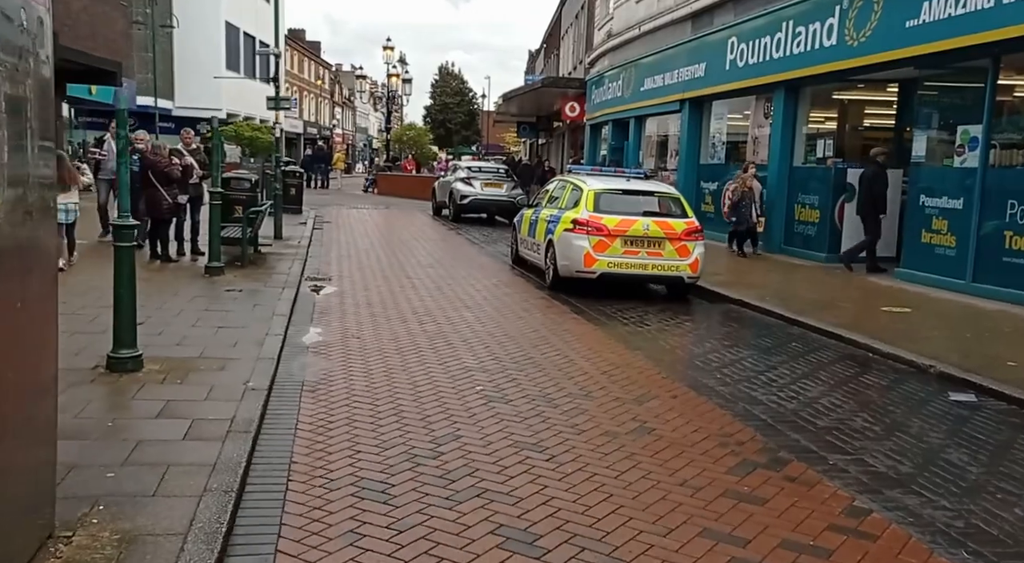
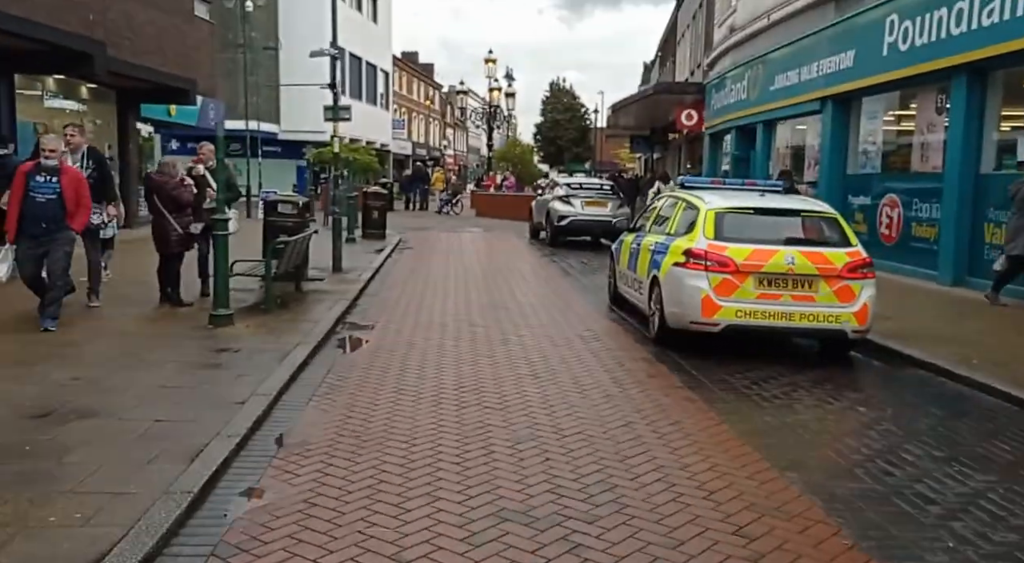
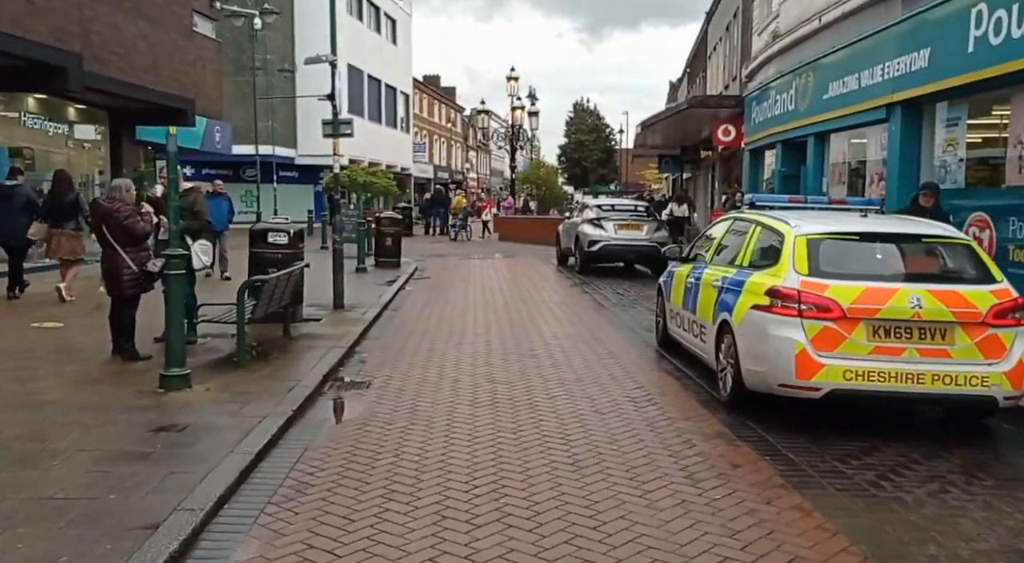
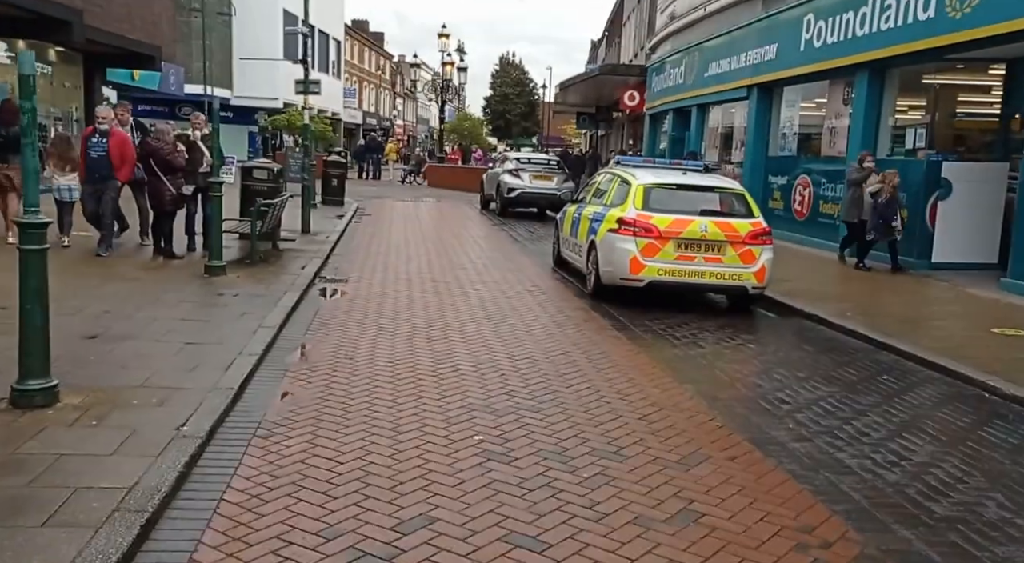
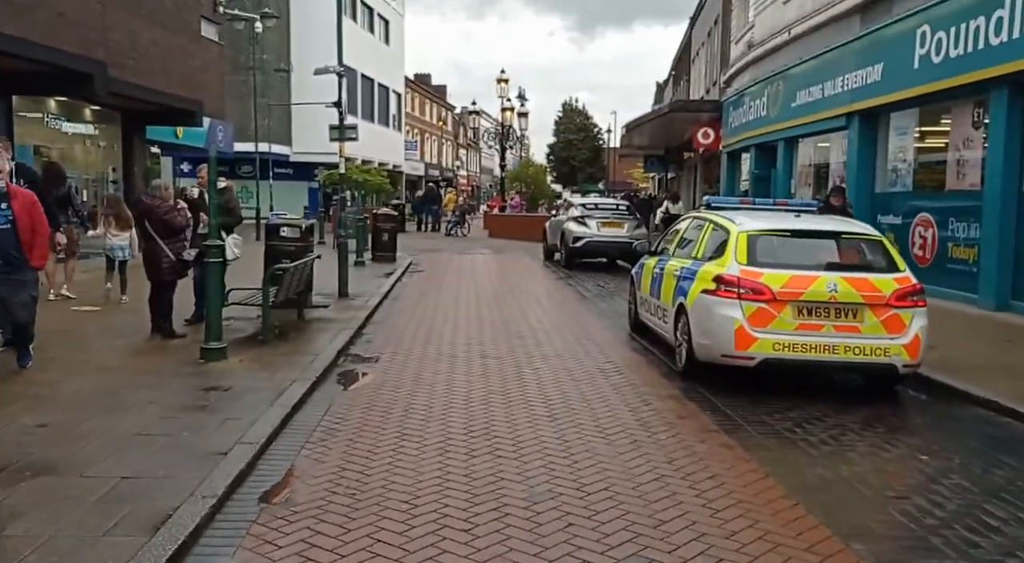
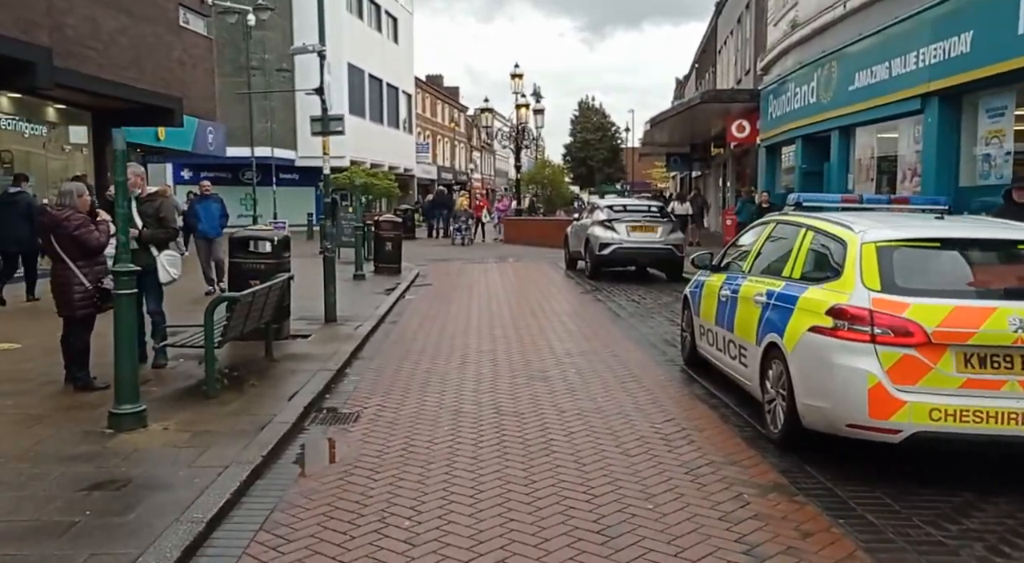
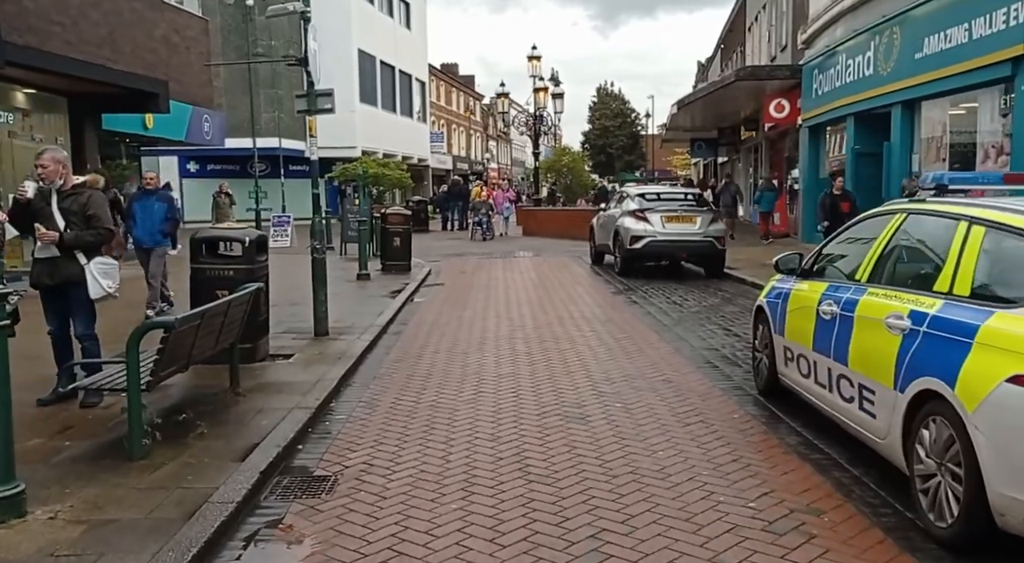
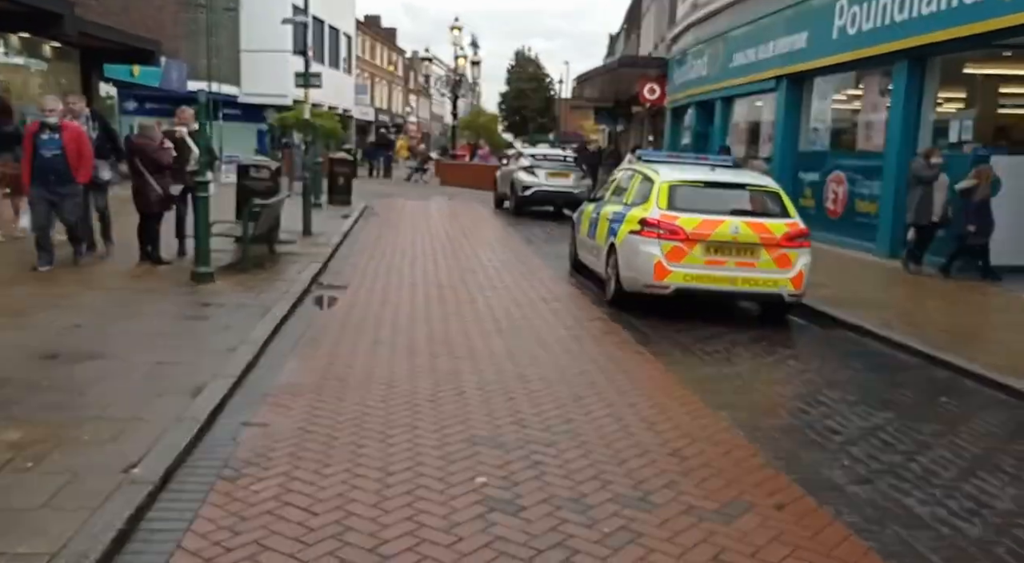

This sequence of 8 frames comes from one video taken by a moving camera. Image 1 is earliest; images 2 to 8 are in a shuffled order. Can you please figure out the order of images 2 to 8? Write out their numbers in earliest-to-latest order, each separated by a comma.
4, 8, 2, 5, 3, 6, 7
